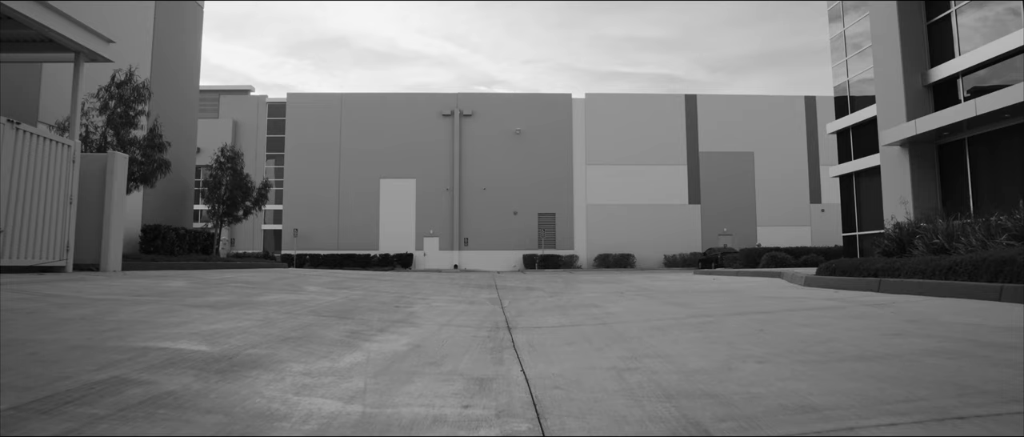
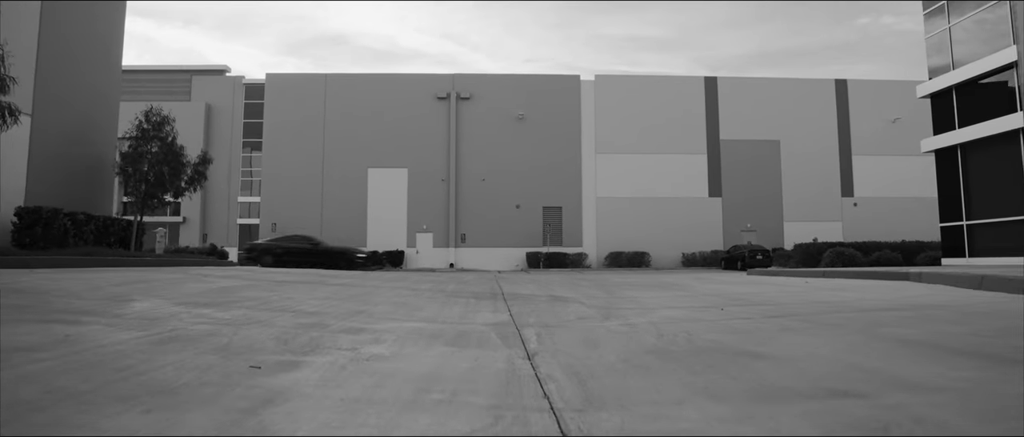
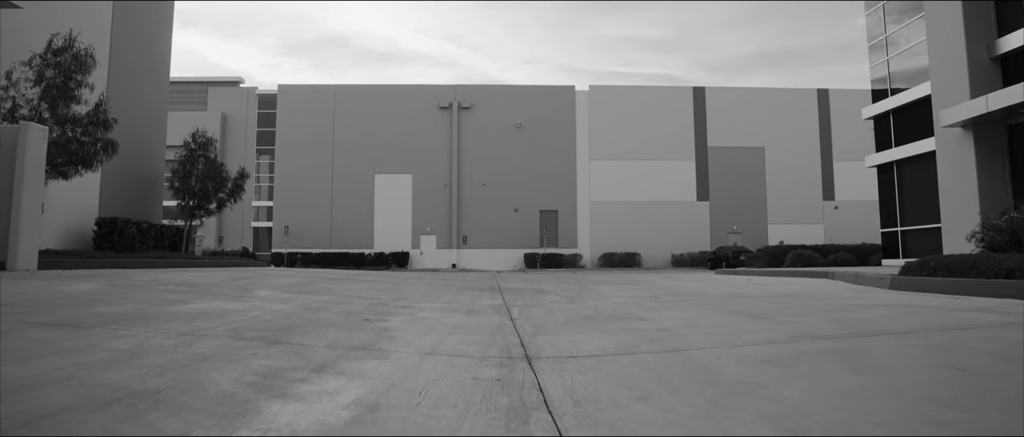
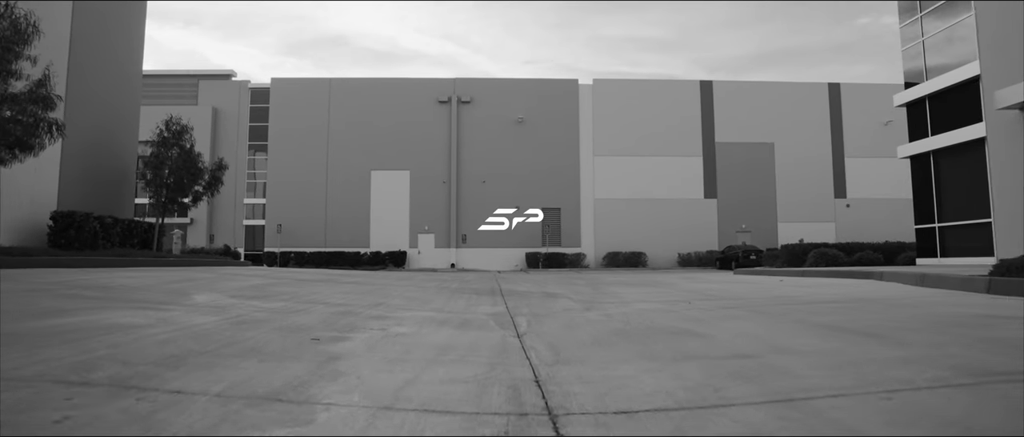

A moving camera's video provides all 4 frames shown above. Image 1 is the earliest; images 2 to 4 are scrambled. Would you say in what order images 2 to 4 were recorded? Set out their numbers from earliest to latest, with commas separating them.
3, 4, 2
